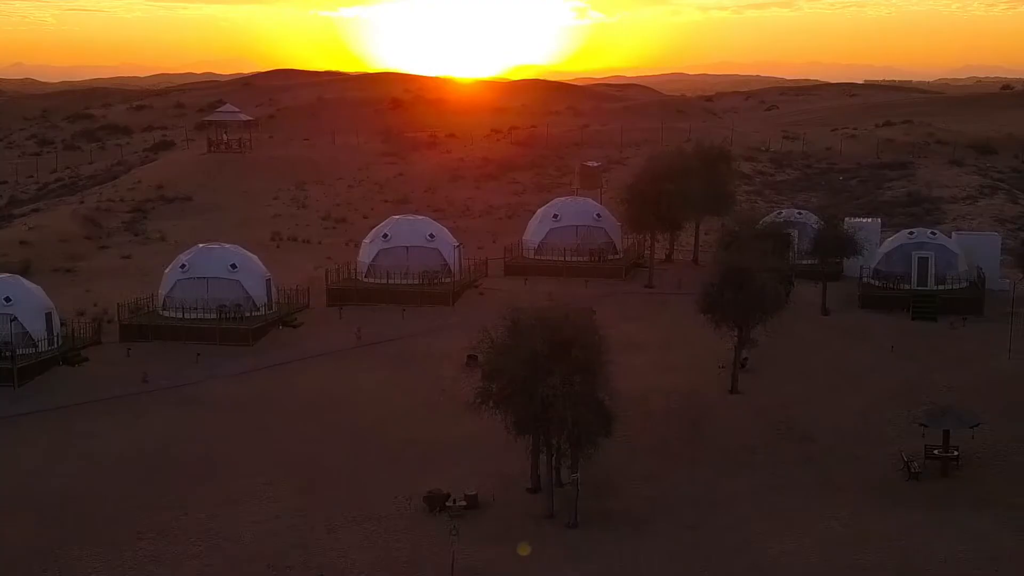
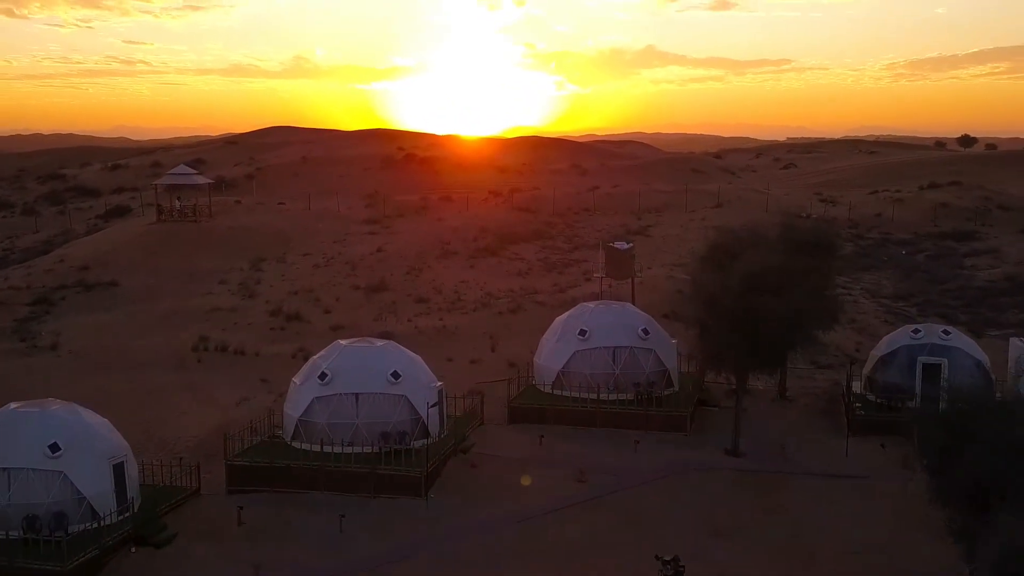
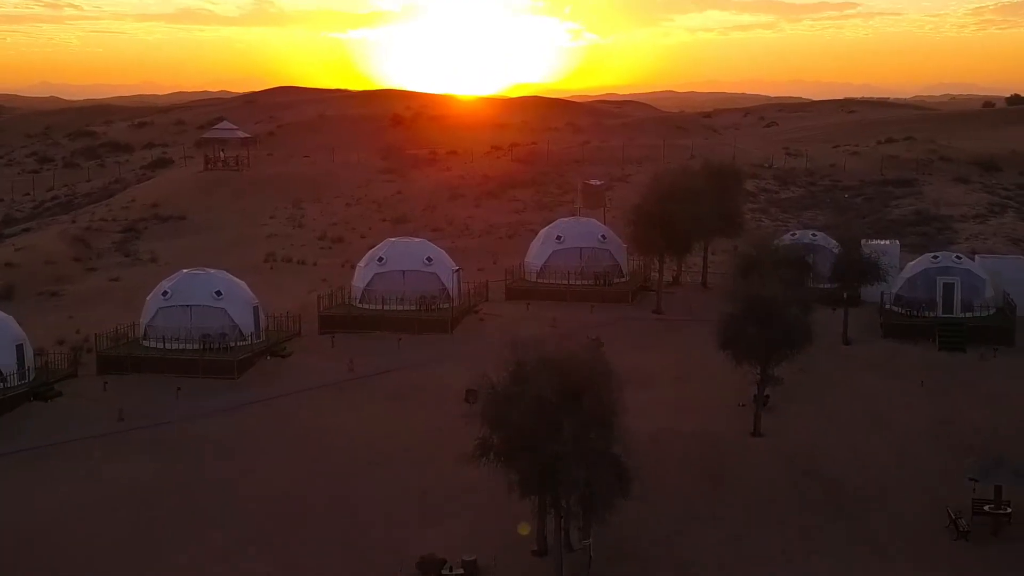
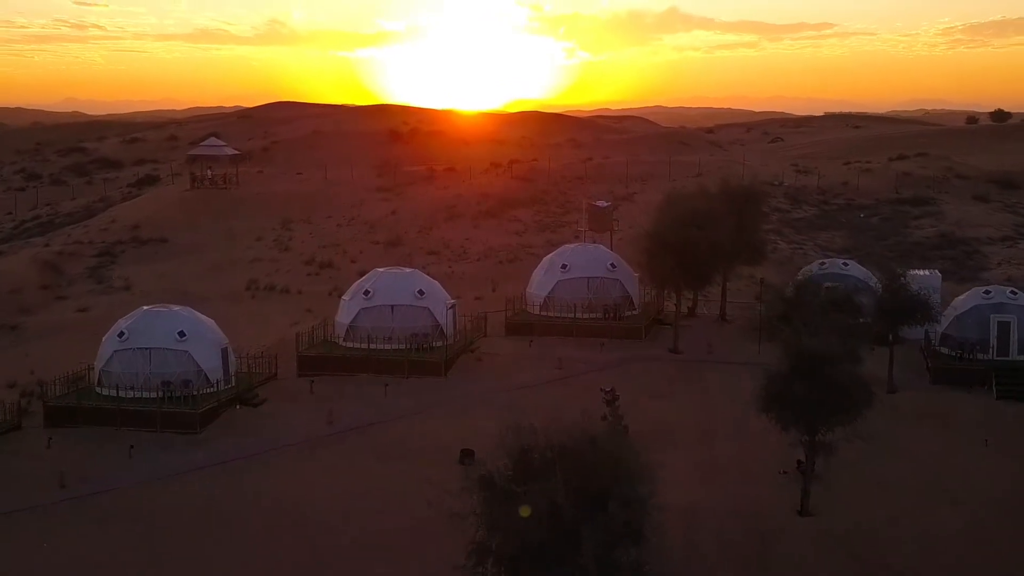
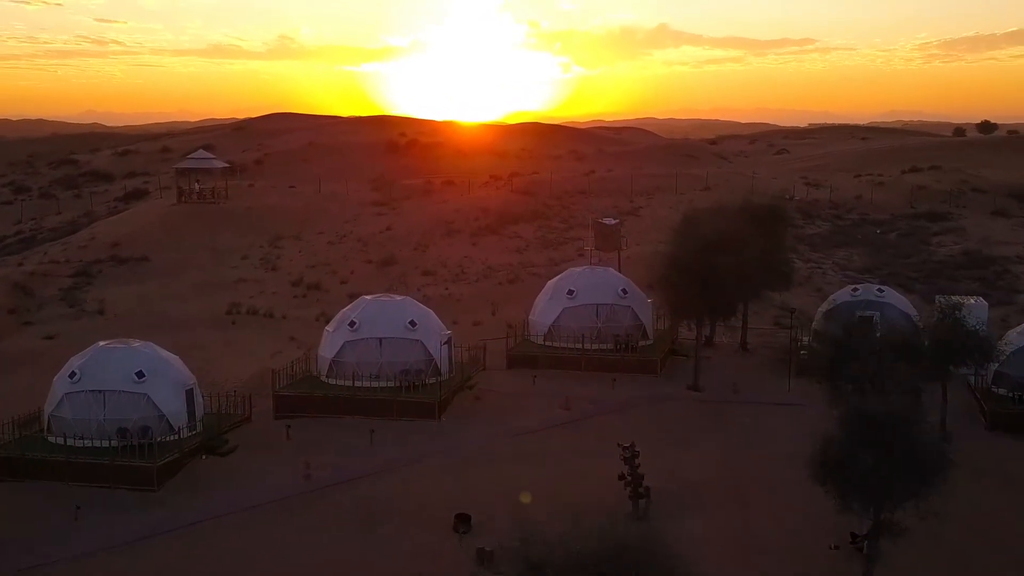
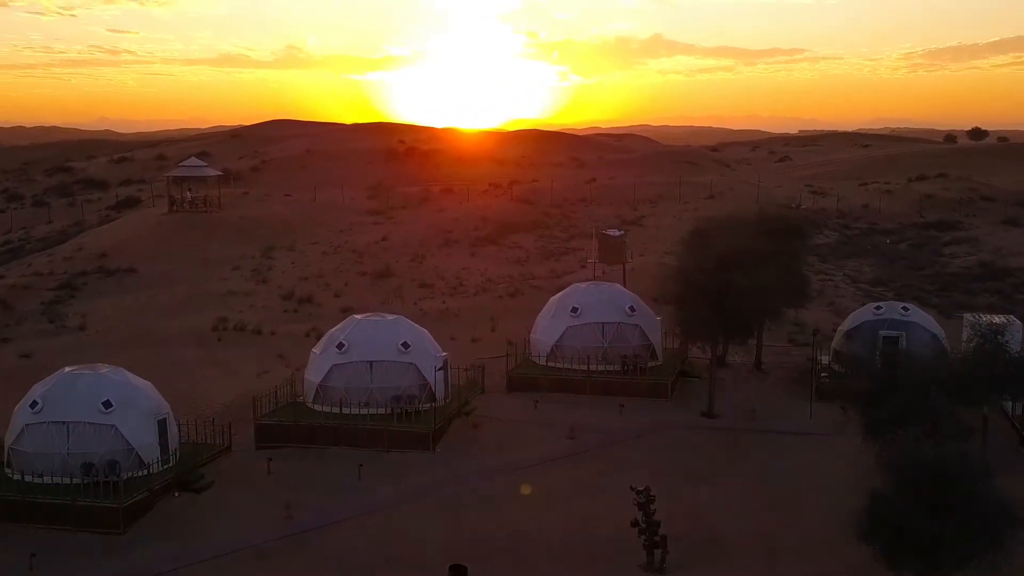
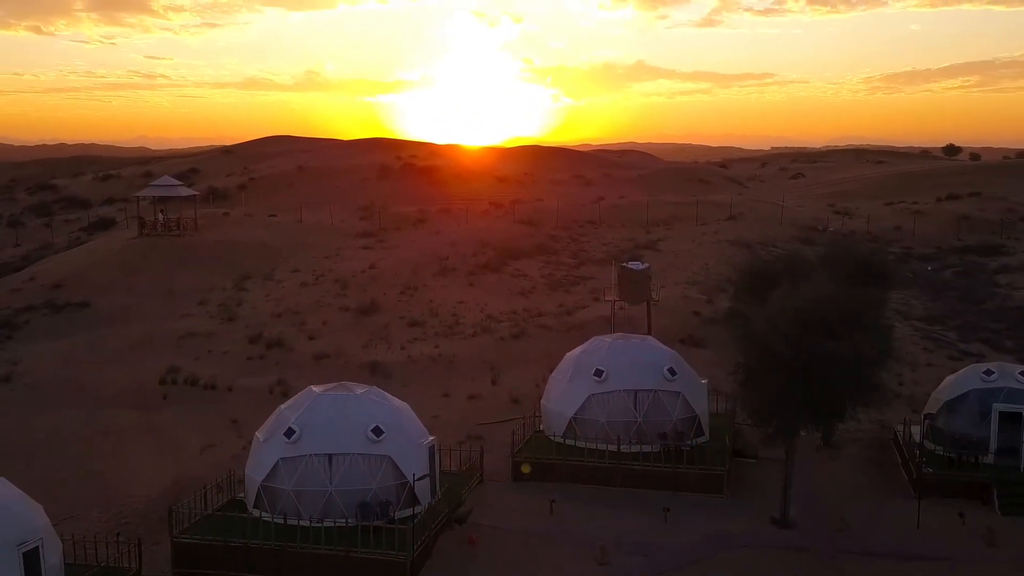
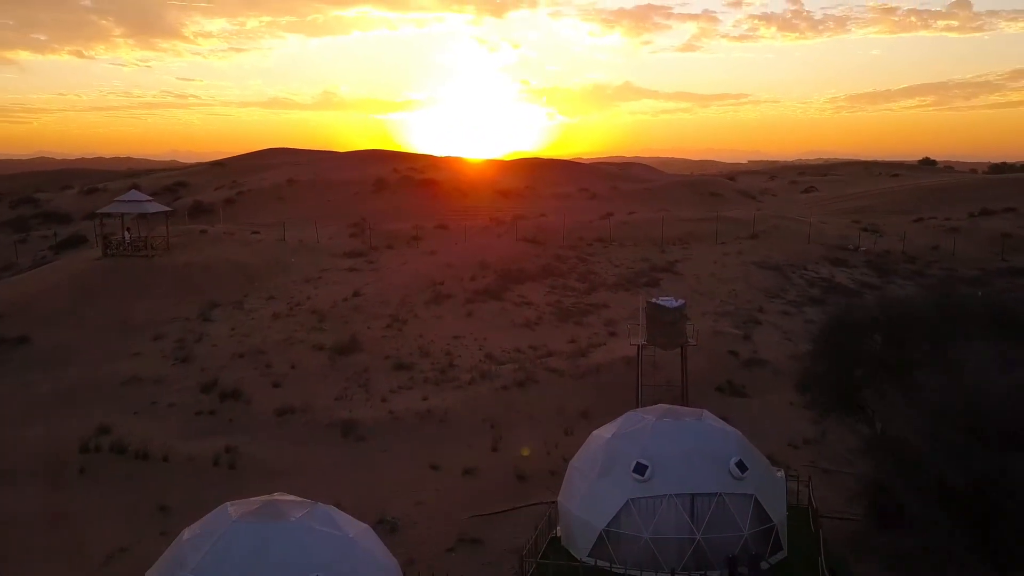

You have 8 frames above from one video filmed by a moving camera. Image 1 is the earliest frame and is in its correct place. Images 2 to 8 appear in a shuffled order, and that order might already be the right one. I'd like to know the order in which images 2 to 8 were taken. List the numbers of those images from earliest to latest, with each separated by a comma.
3, 4, 5, 6, 2, 7, 8
